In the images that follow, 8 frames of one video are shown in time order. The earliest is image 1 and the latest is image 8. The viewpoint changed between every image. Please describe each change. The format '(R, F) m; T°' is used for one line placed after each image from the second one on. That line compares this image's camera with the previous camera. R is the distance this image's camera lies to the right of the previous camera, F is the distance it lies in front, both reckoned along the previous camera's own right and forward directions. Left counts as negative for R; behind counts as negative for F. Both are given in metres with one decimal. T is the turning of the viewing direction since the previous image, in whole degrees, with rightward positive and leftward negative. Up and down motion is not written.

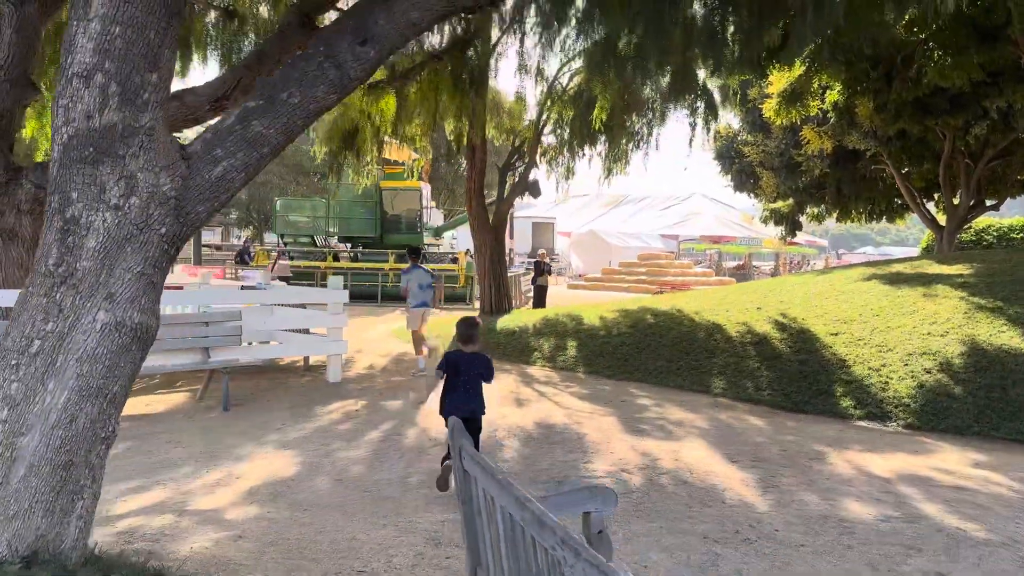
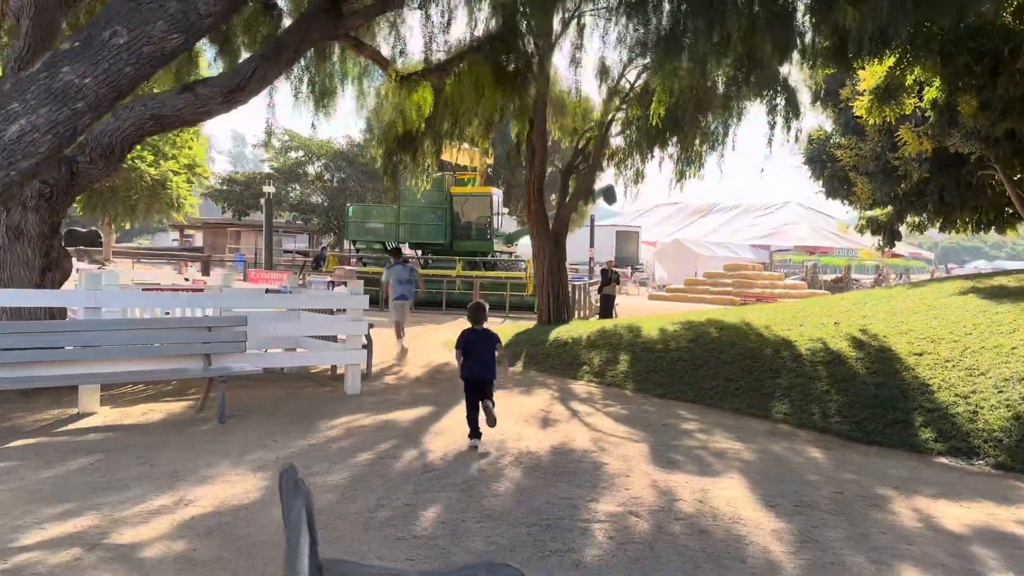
(+0.5, +0.8) m; -6°
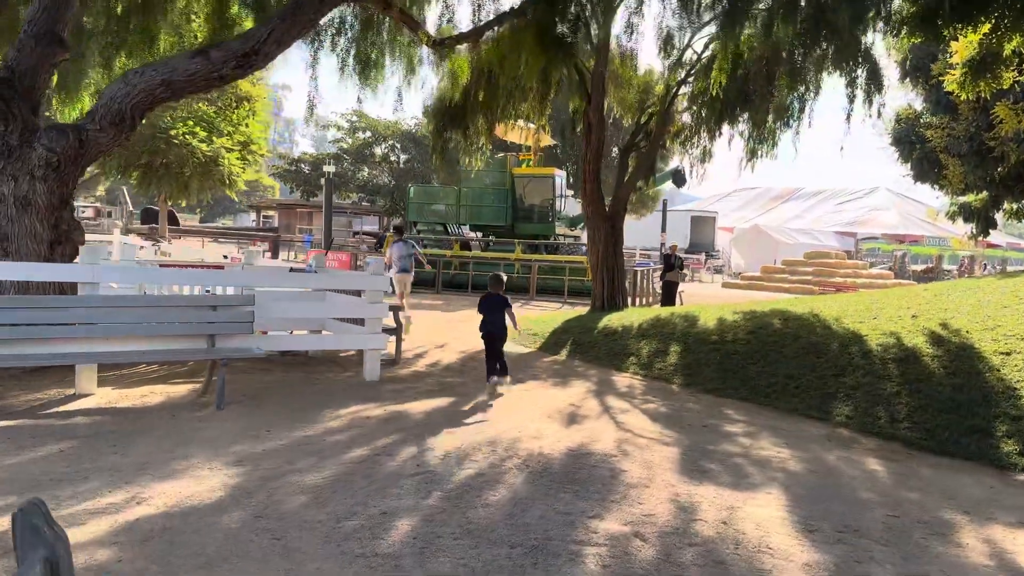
(+0.4, +0.7) m; -5°
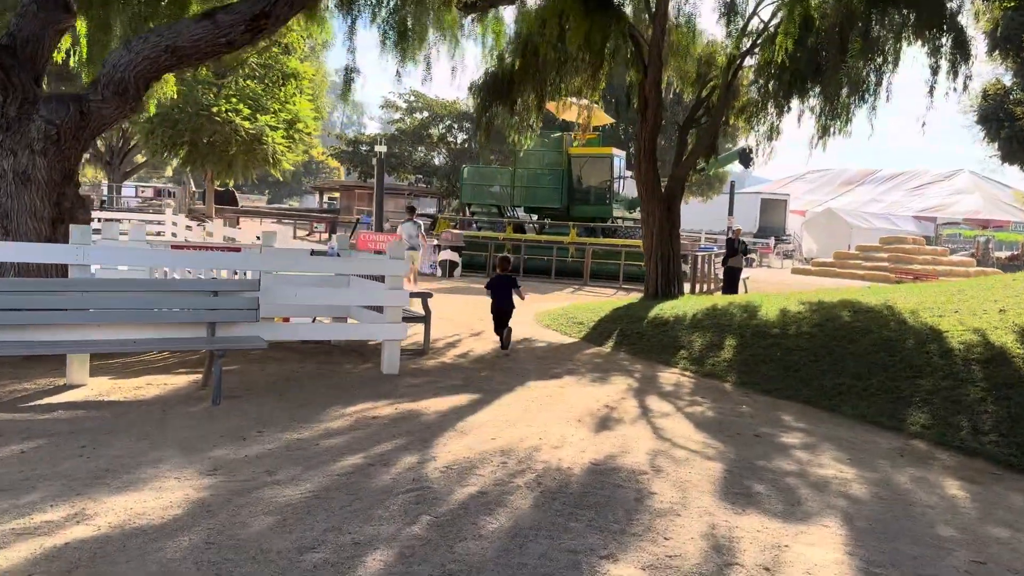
(+0.3, +0.7) m; -4°
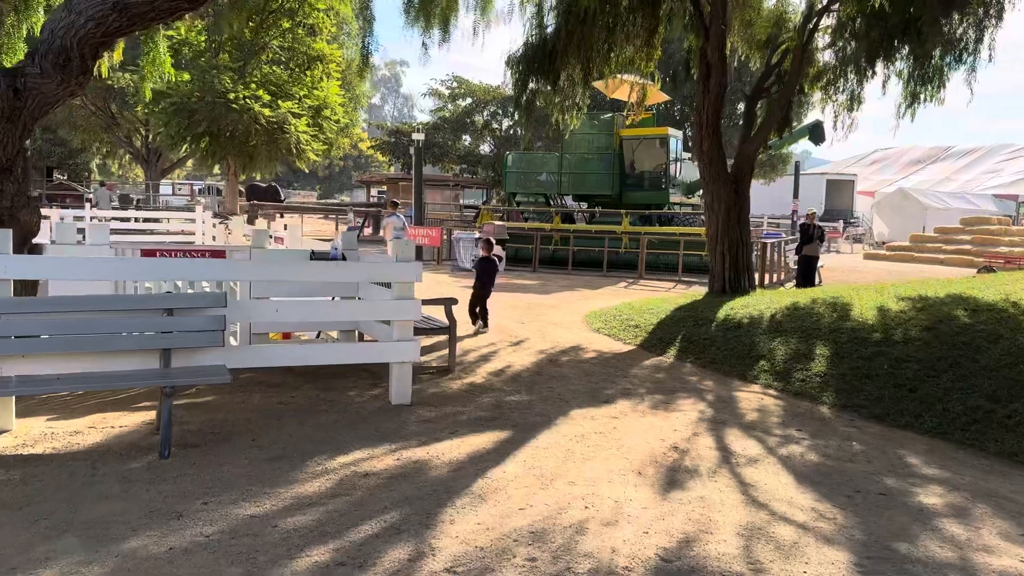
(+0.1, +1.4) m; -4°
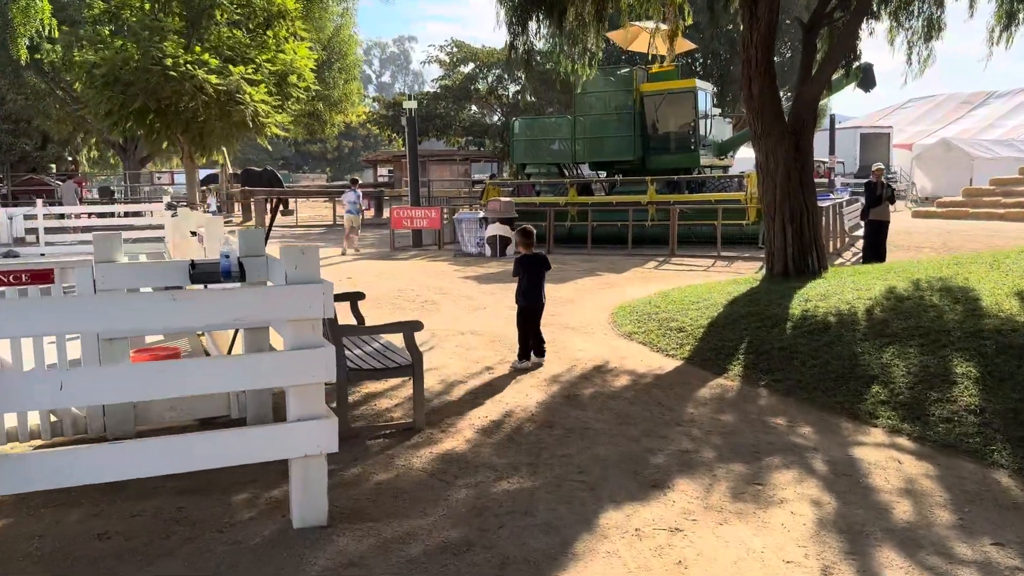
(+0.2, +2.3) m; -1°
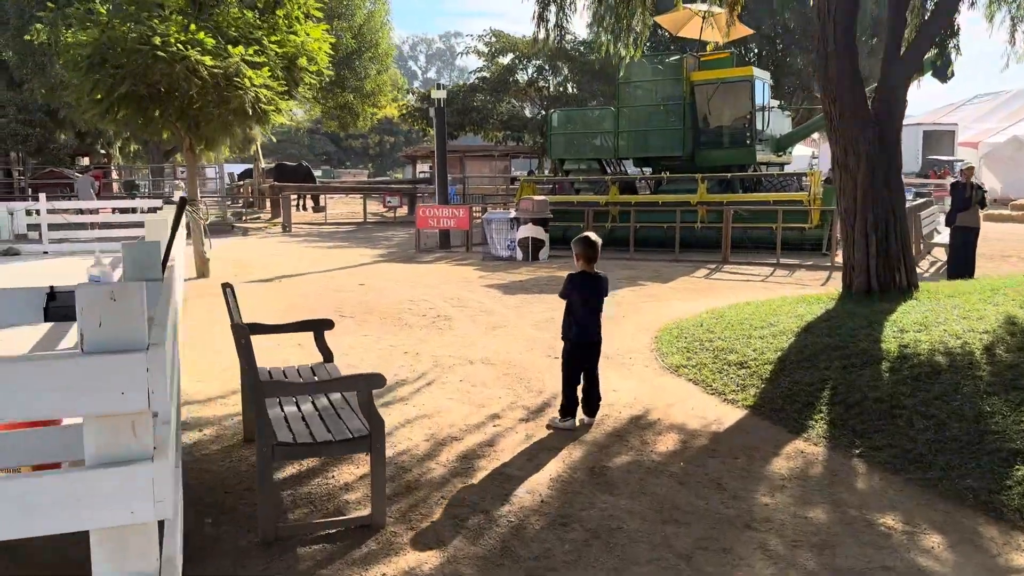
(+0.2, +1.4) m; -3°
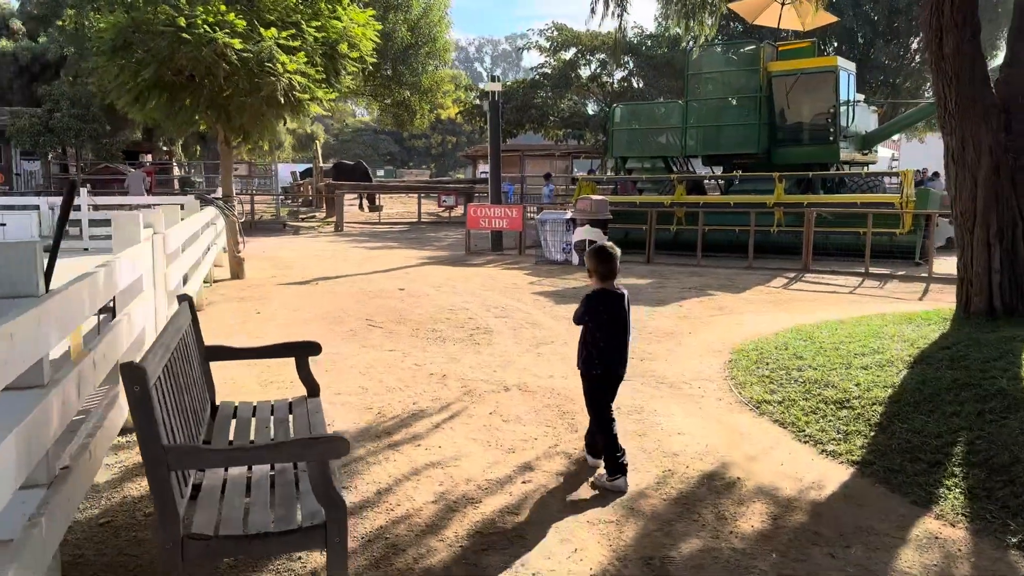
(+0.1, +1.0) m; -4°
